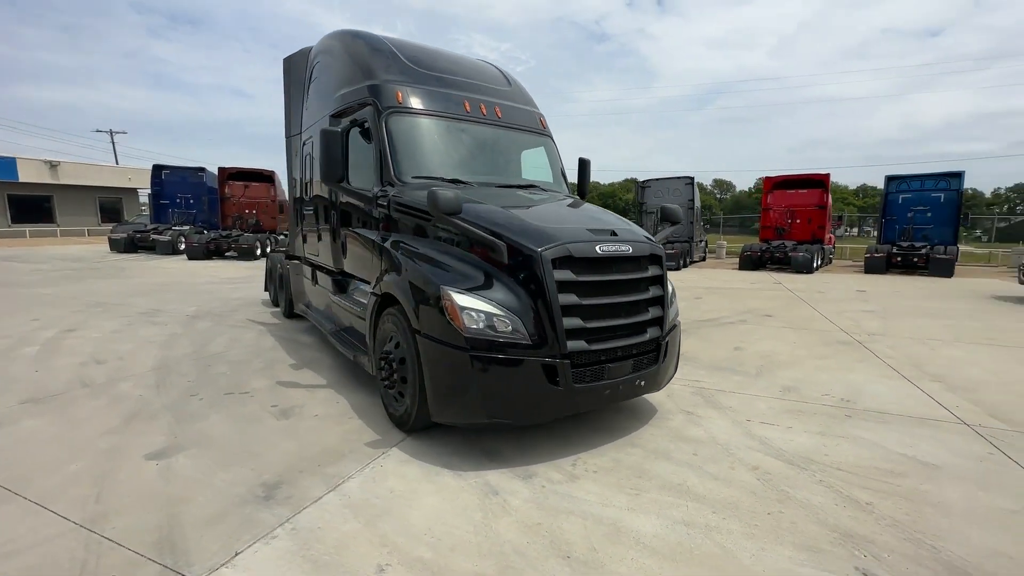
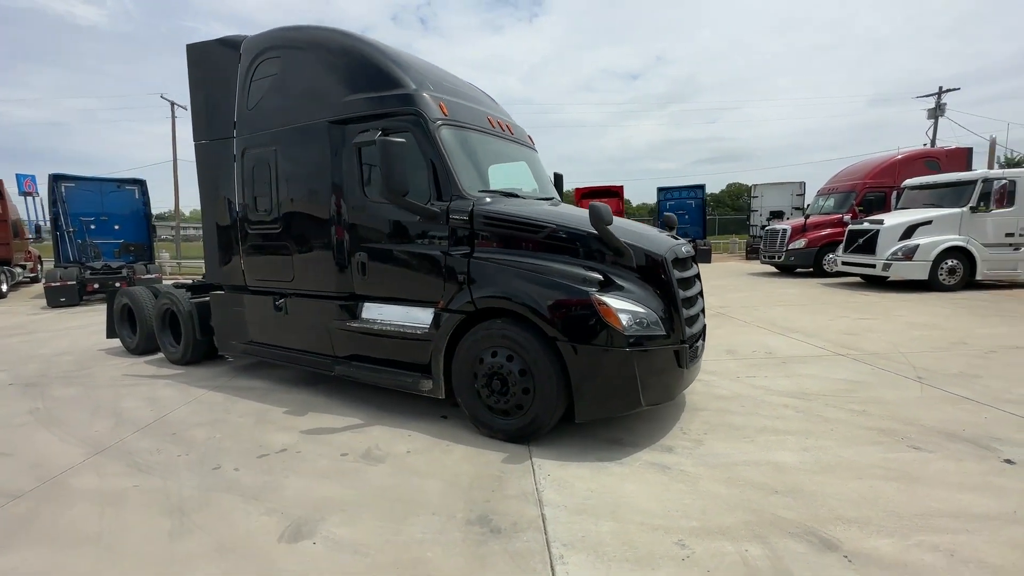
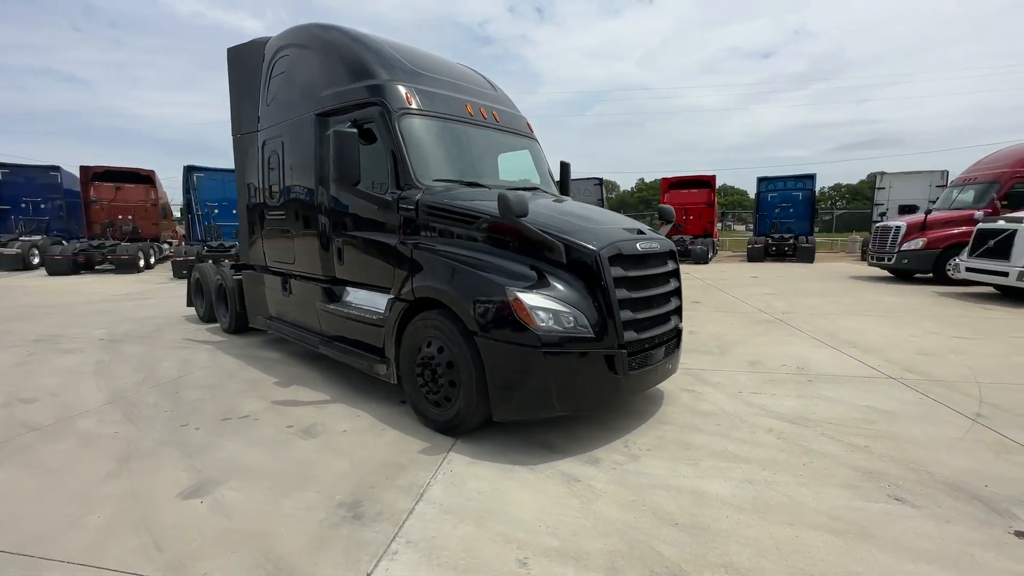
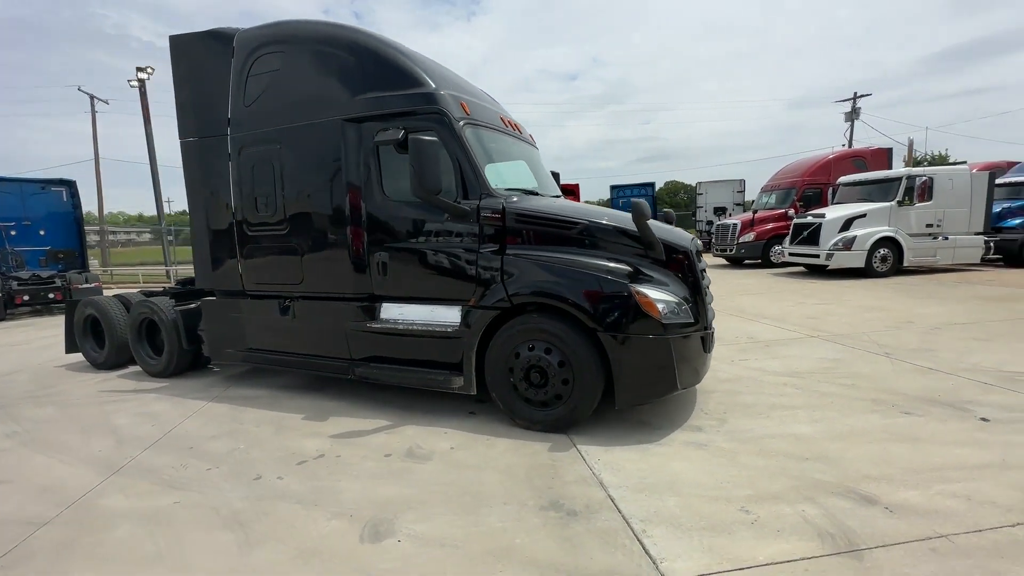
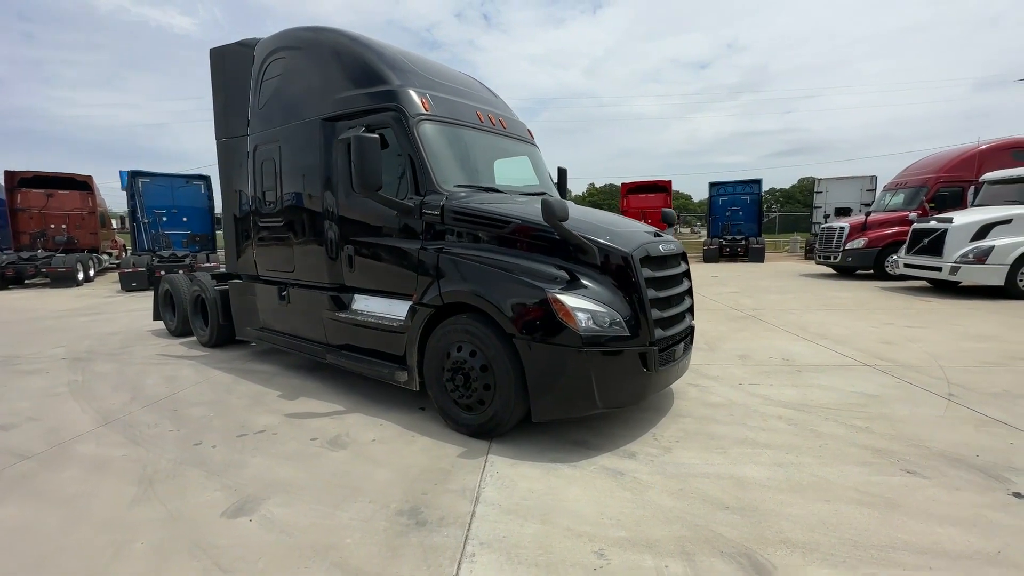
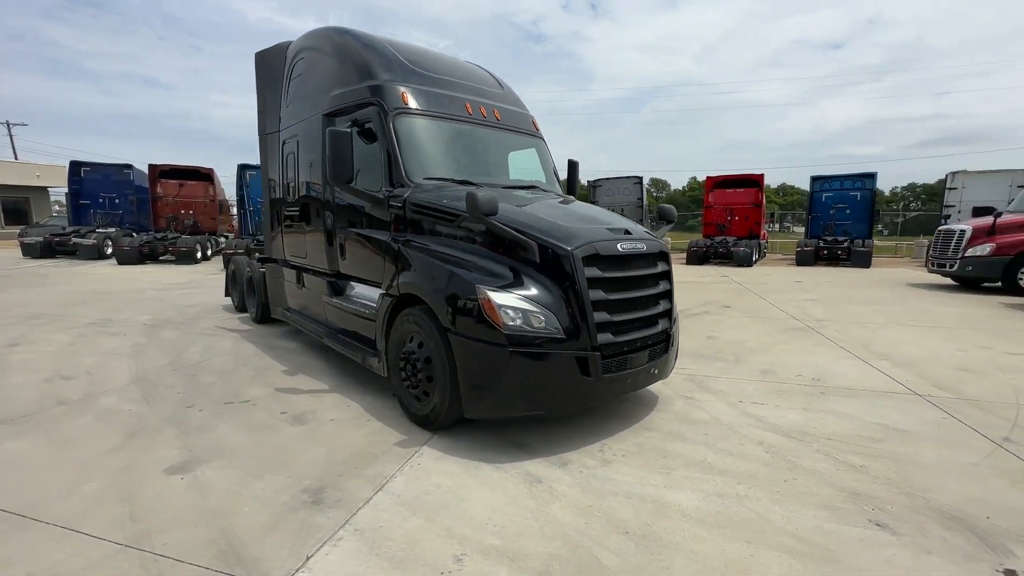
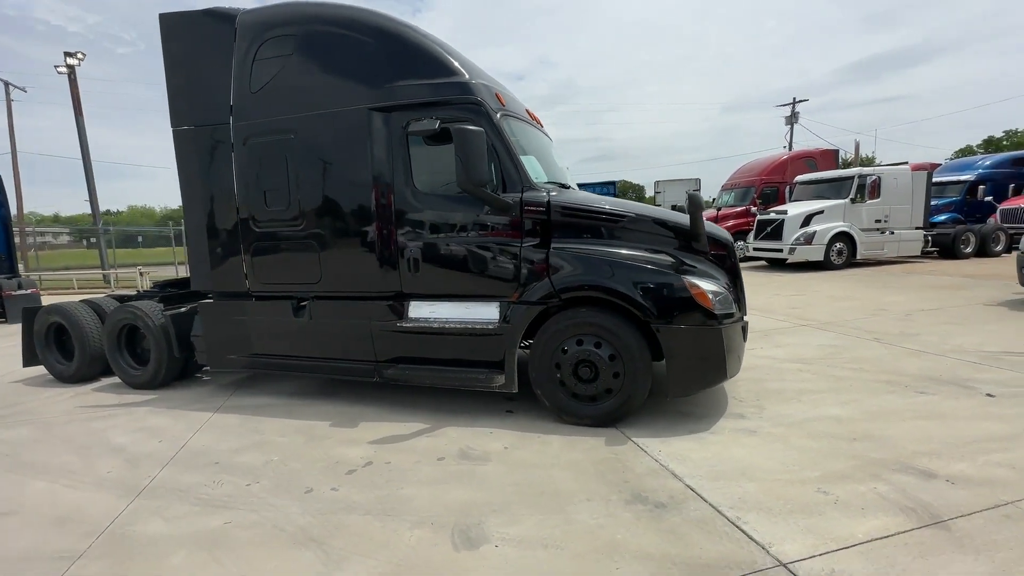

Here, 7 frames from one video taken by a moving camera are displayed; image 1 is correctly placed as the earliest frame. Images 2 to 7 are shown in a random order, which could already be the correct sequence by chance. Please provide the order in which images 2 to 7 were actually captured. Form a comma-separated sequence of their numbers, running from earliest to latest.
6, 3, 5, 2, 4, 7
